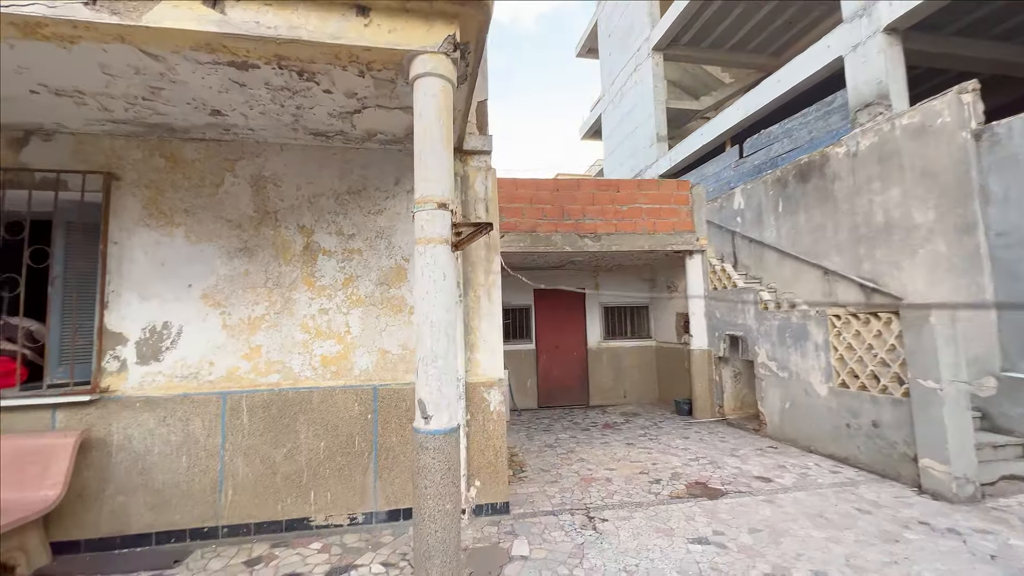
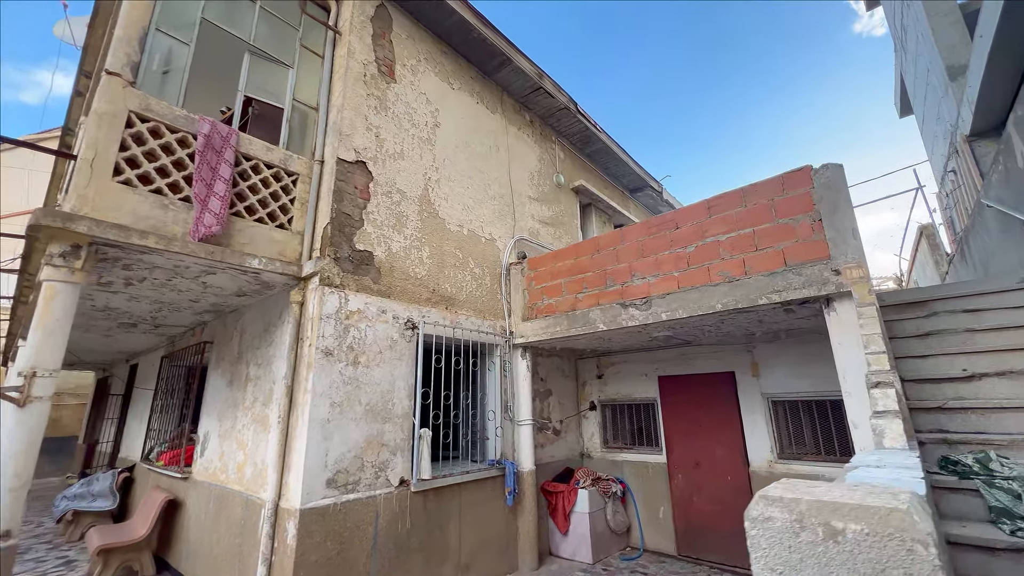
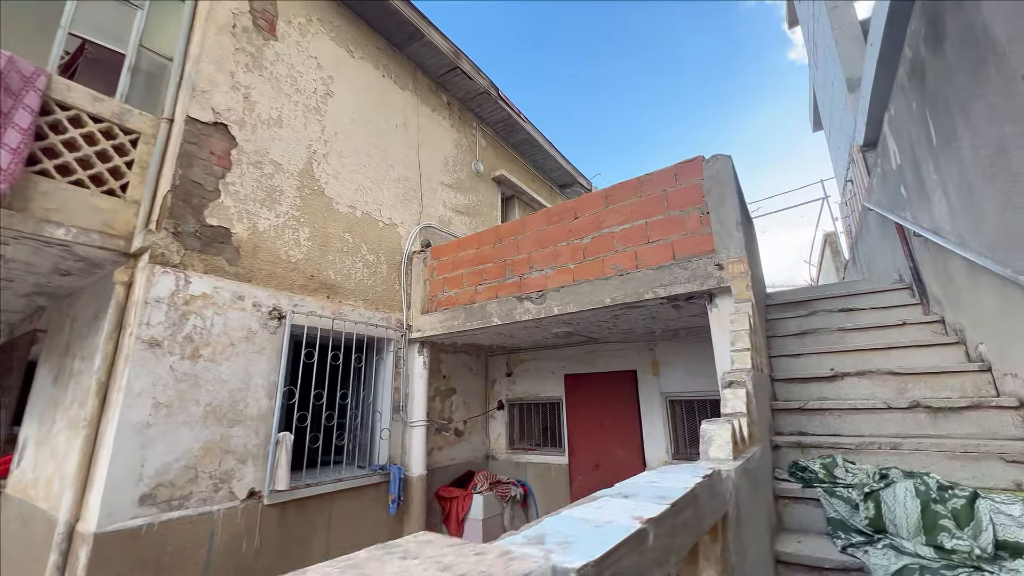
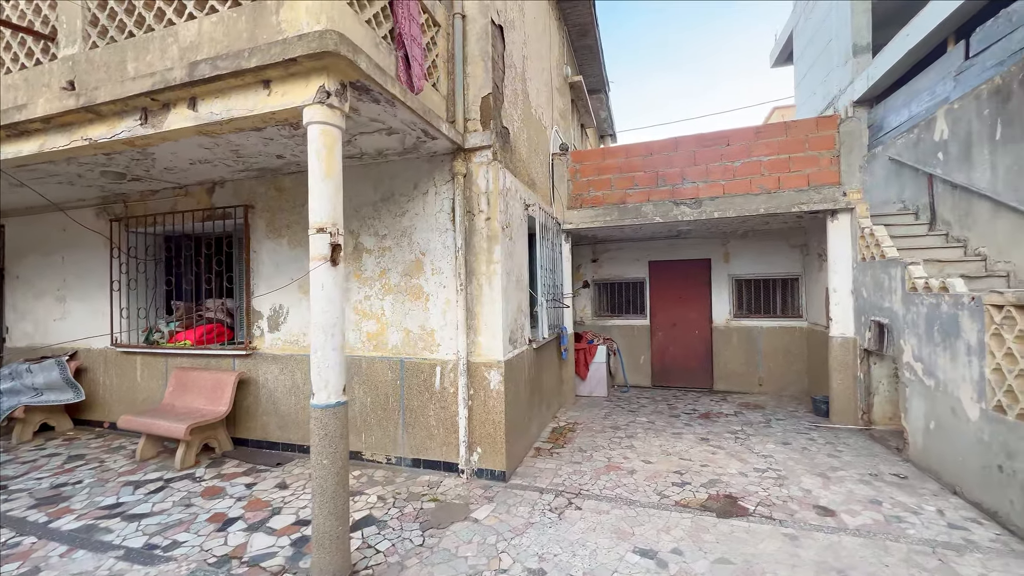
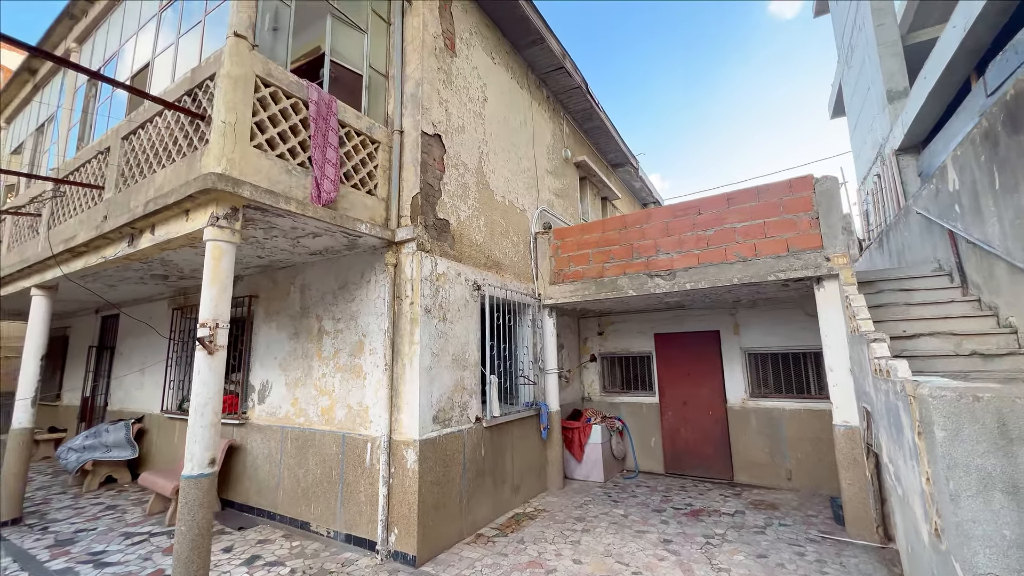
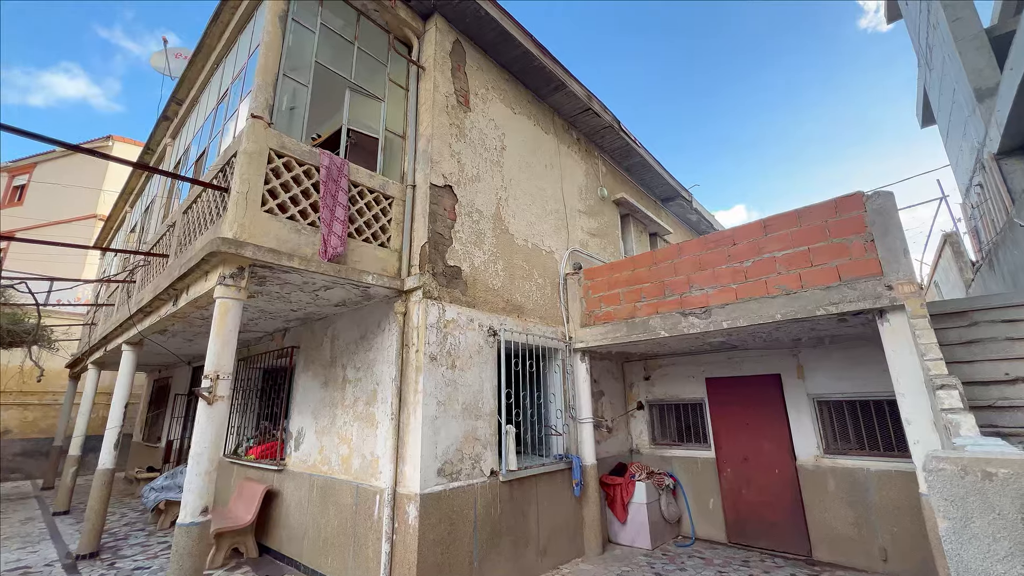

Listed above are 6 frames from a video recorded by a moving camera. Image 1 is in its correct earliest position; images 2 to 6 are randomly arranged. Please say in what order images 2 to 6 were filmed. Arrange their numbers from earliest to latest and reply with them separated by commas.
4, 5, 6, 2, 3
